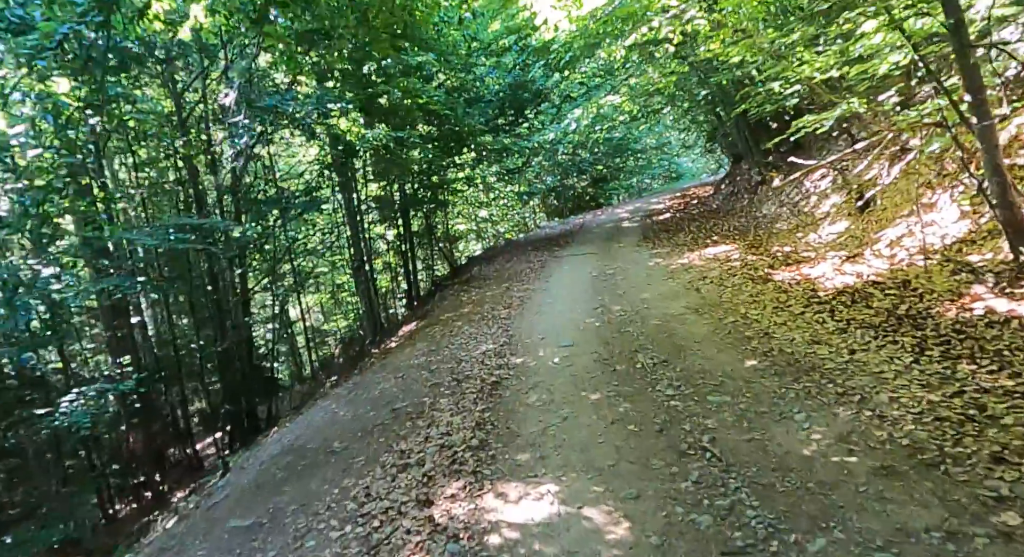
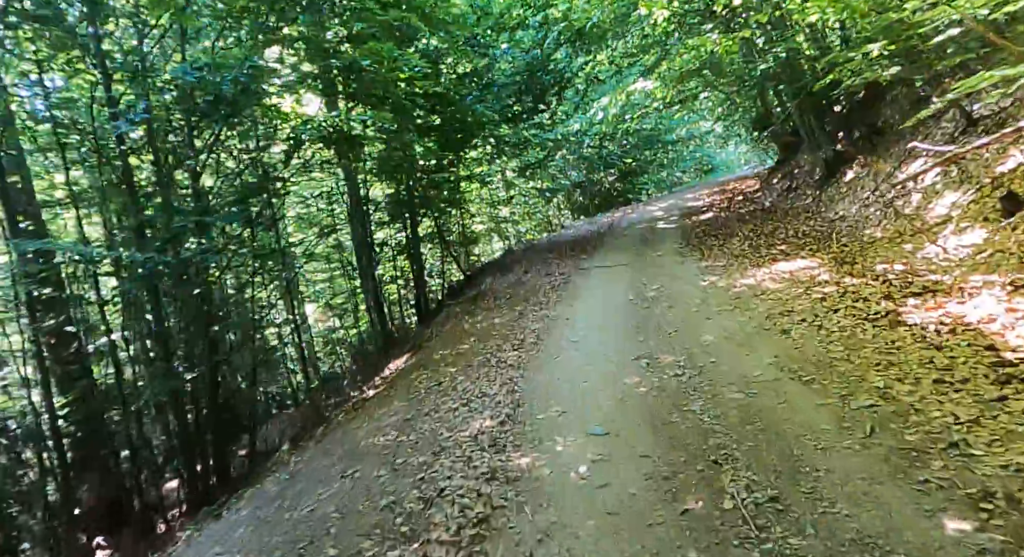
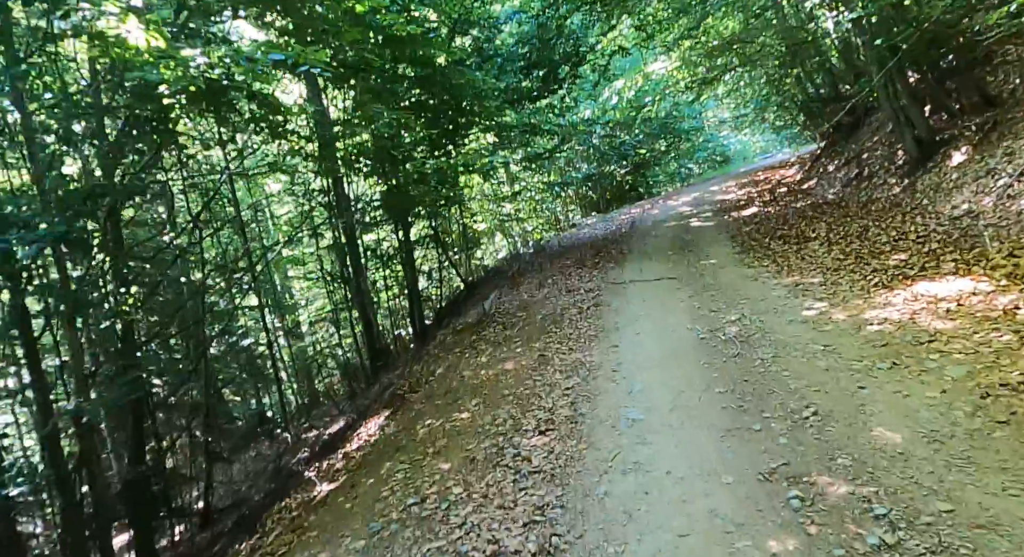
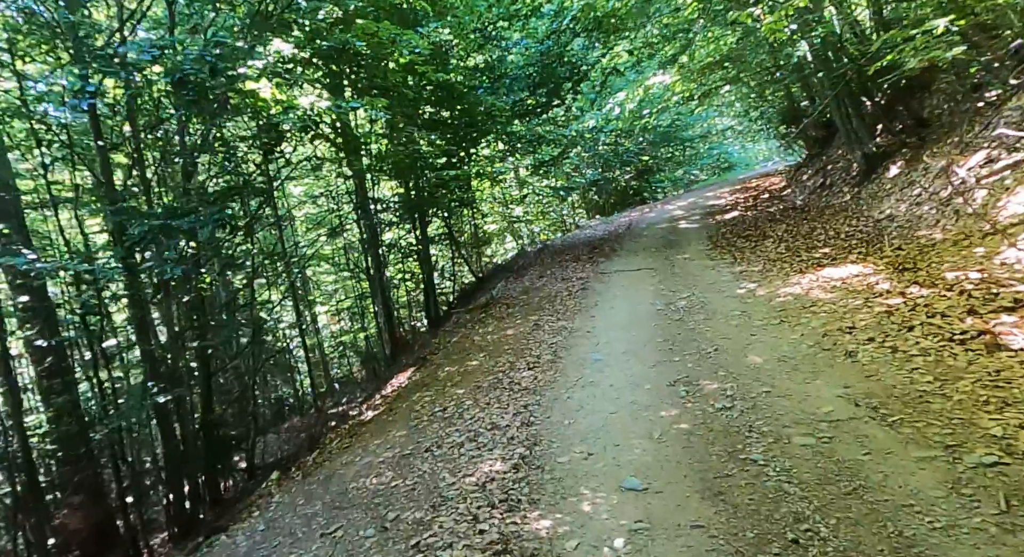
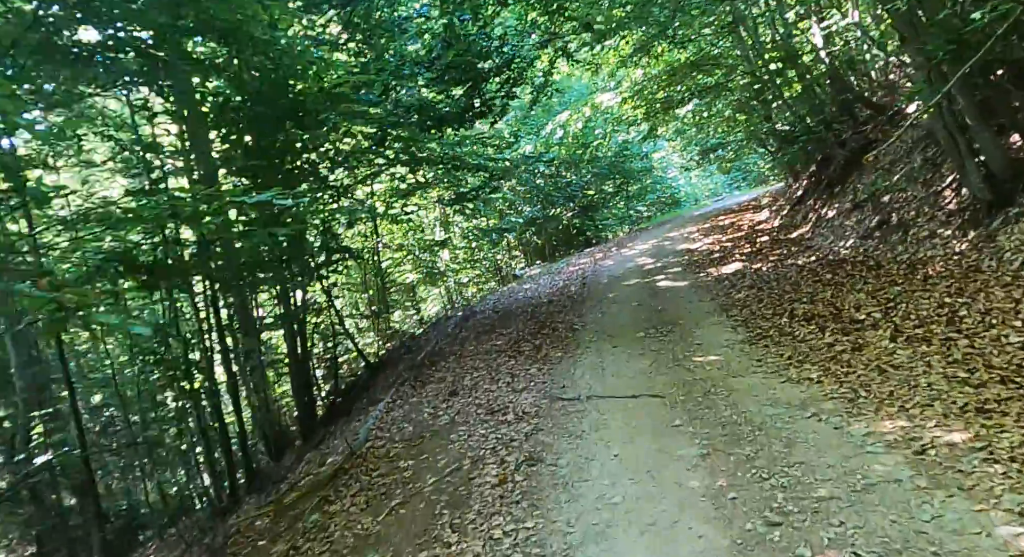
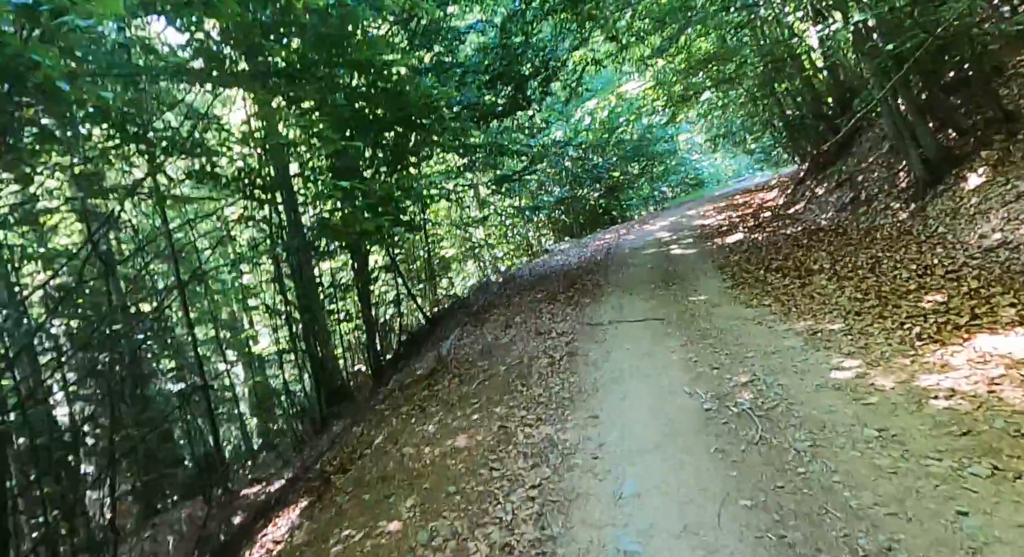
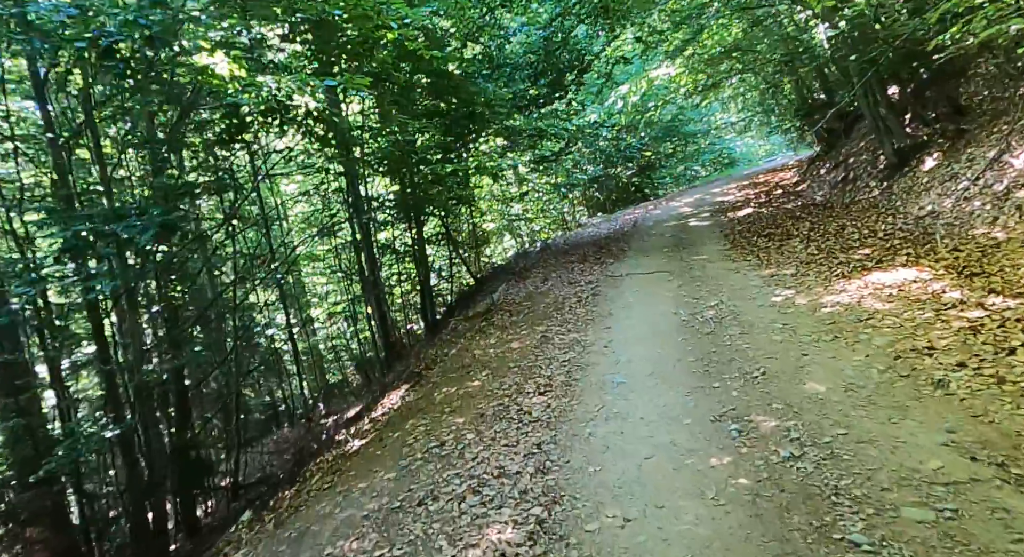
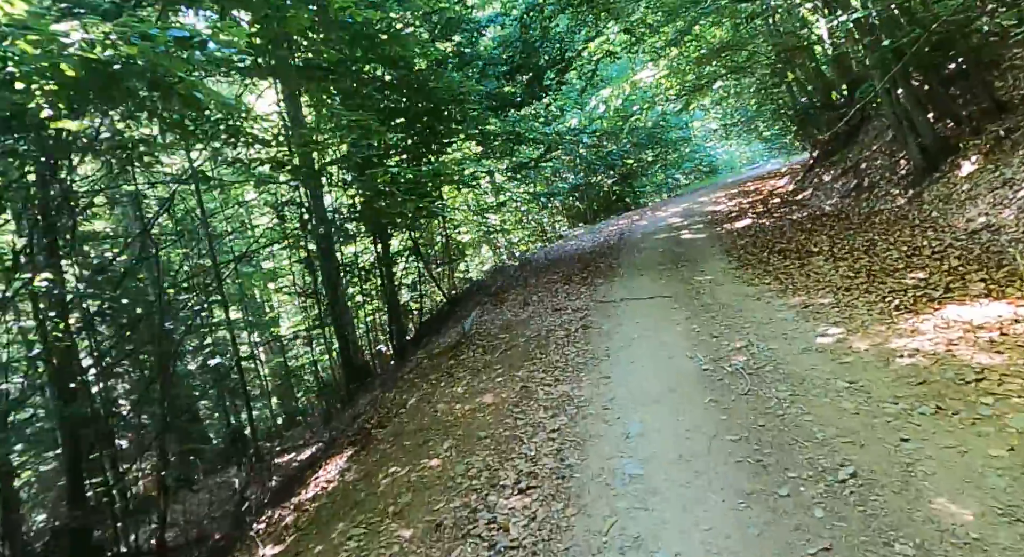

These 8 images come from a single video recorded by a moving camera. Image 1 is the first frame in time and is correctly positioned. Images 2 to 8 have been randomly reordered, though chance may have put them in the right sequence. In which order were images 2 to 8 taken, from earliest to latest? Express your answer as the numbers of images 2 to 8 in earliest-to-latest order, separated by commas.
2, 4, 7, 3, 8, 6, 5
